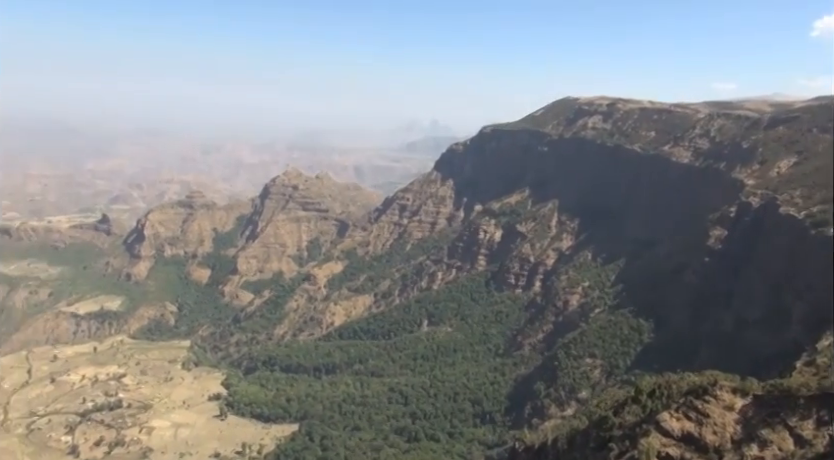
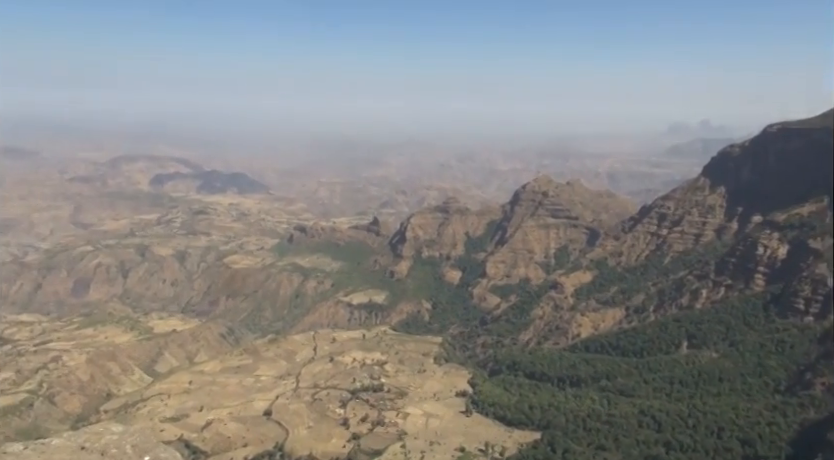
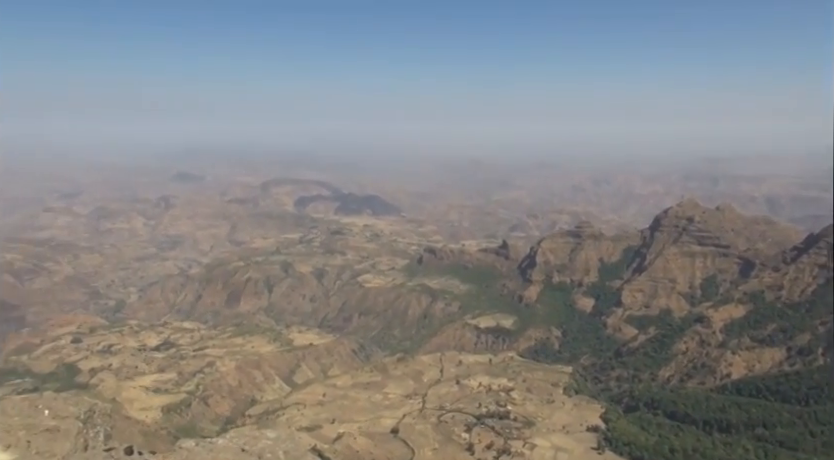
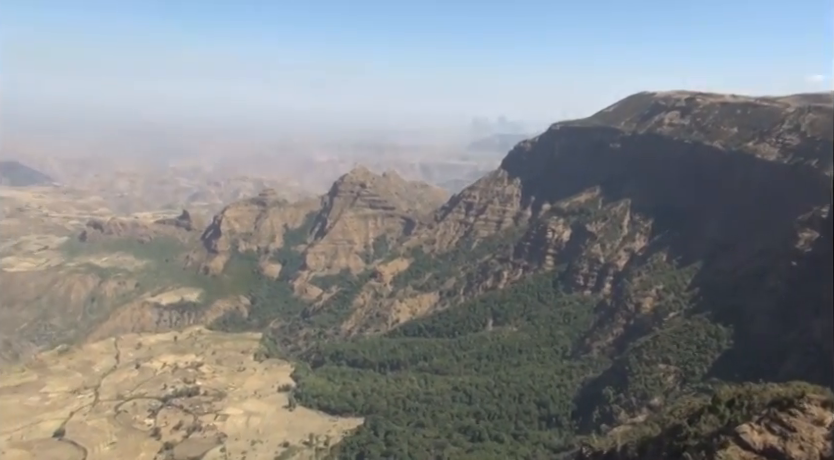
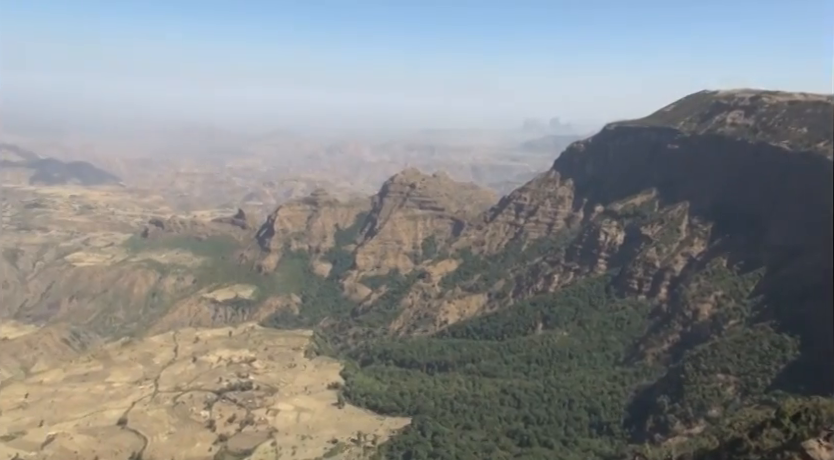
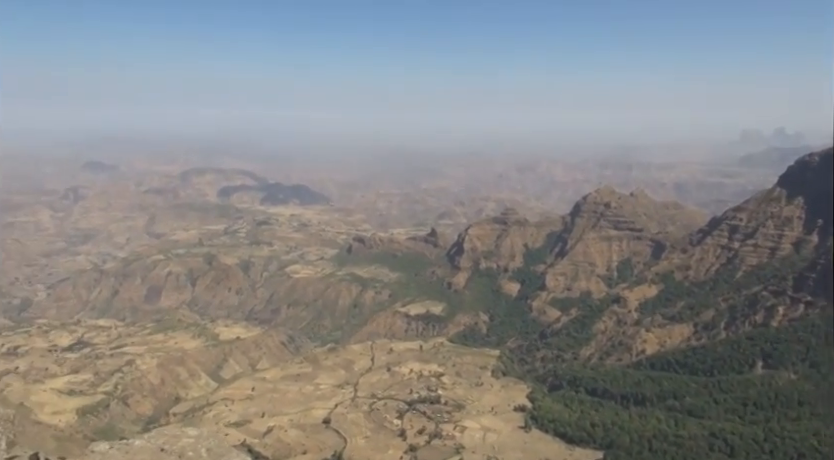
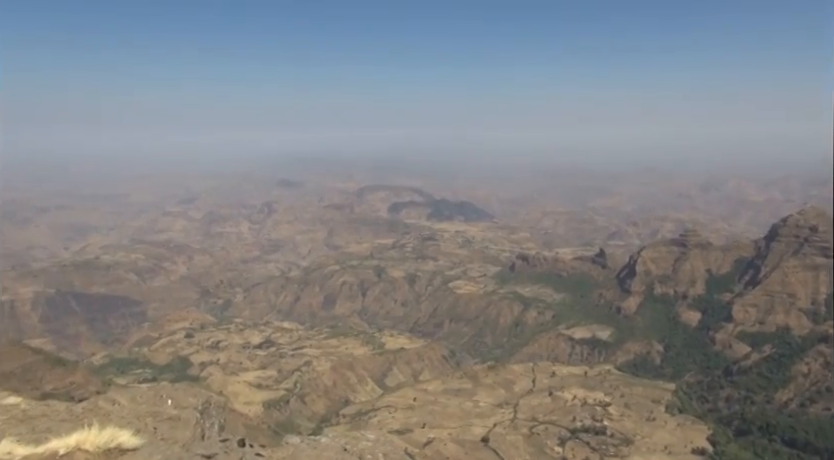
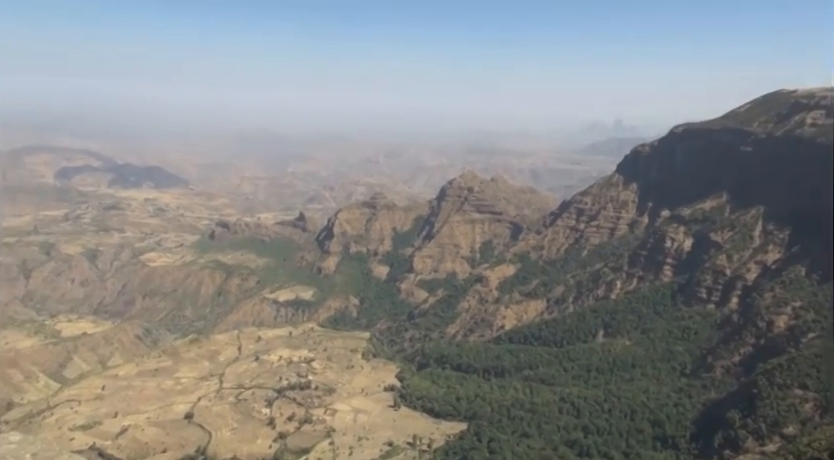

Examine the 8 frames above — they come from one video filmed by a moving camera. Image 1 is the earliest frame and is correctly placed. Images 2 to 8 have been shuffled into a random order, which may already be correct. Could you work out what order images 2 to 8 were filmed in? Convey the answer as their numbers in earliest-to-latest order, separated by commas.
4, 5, 8, 2, 6, 3, 7
